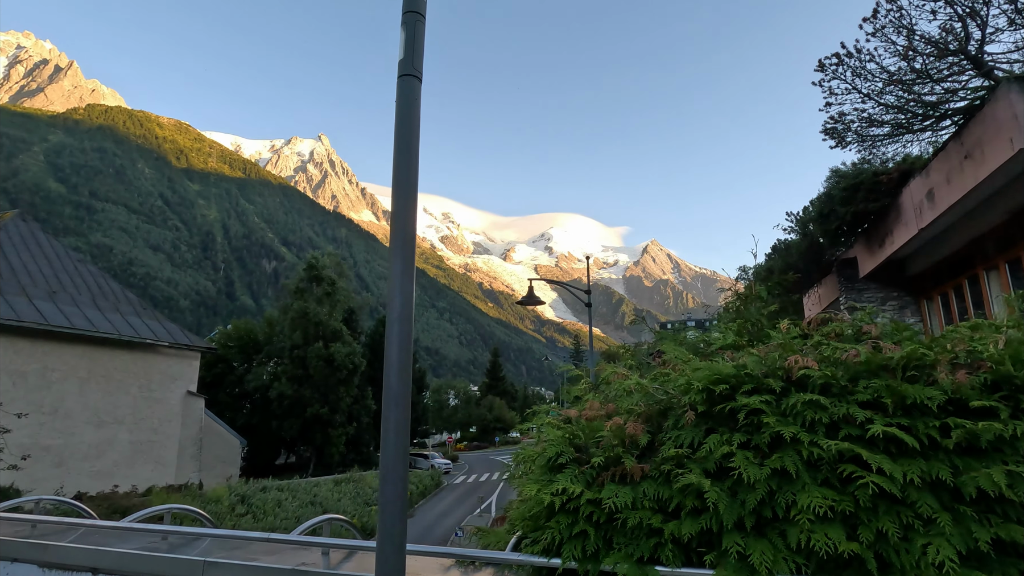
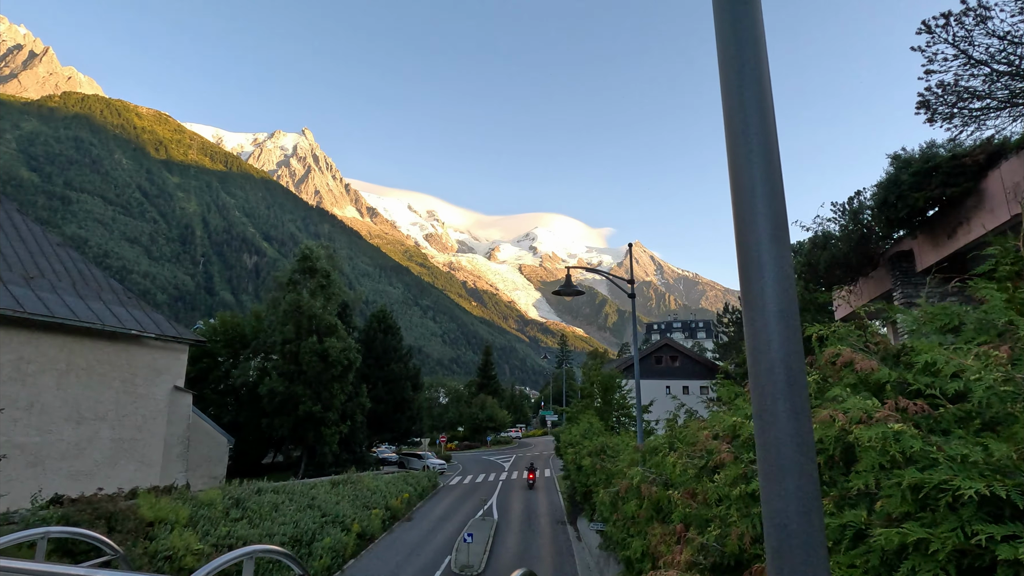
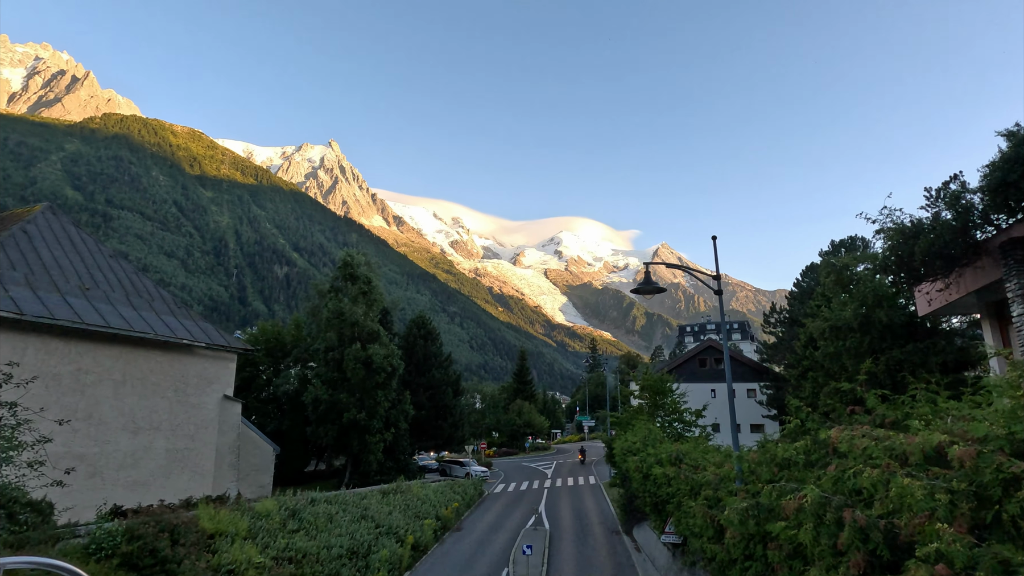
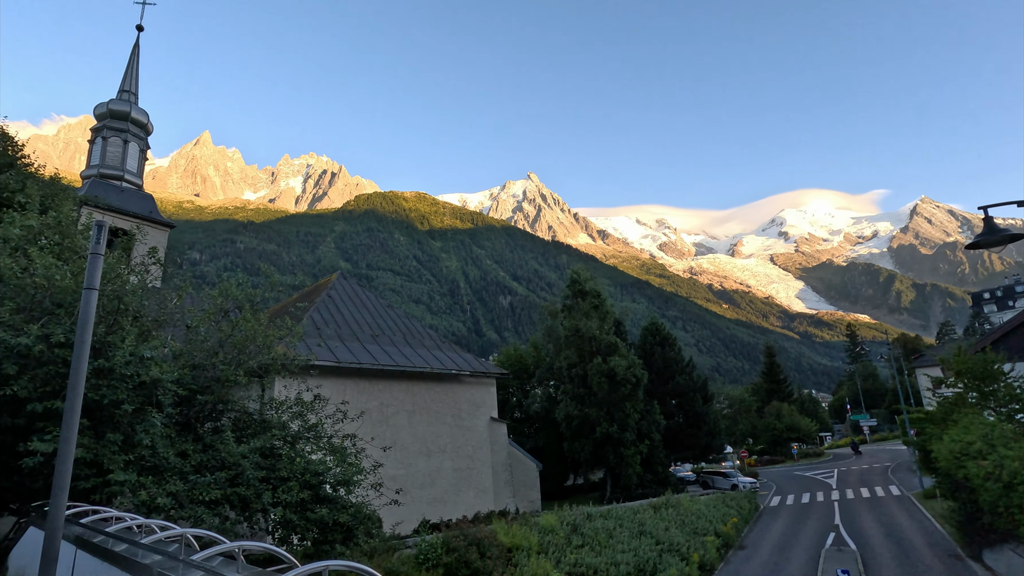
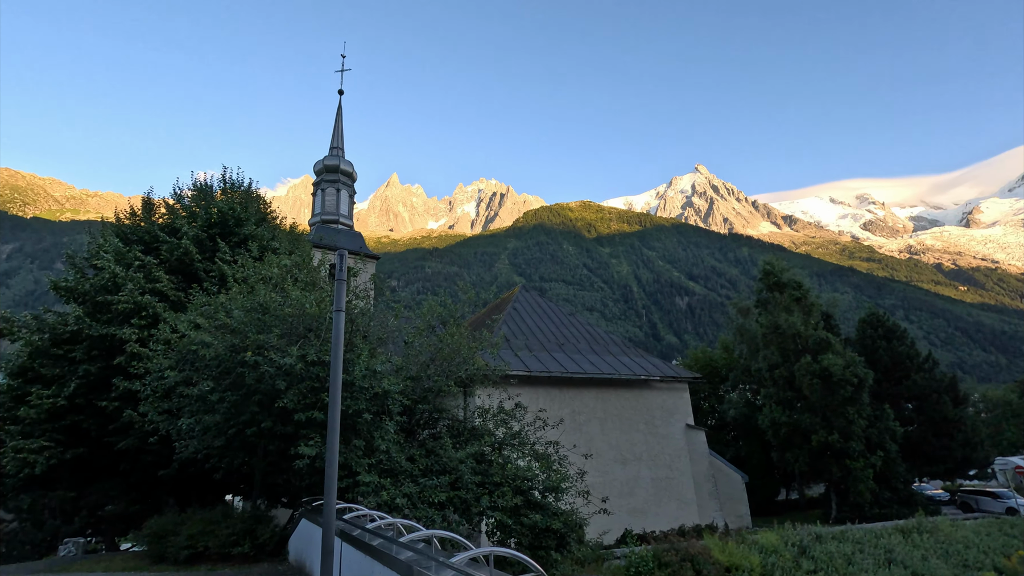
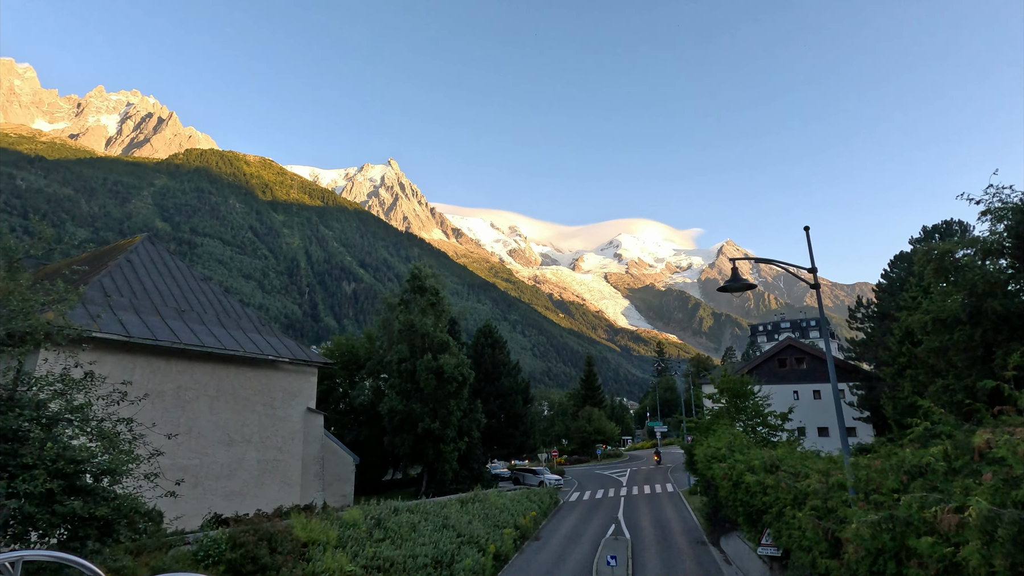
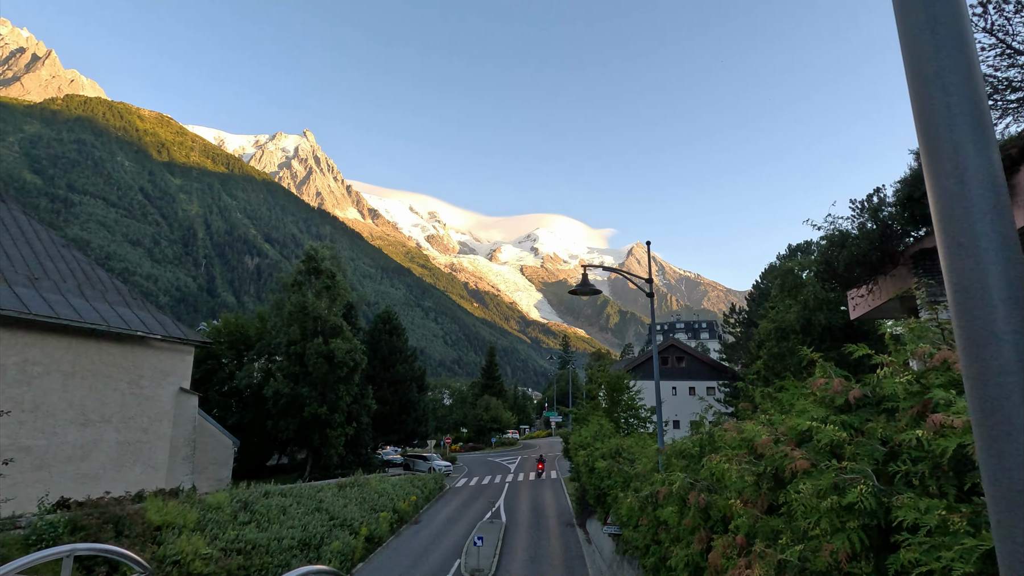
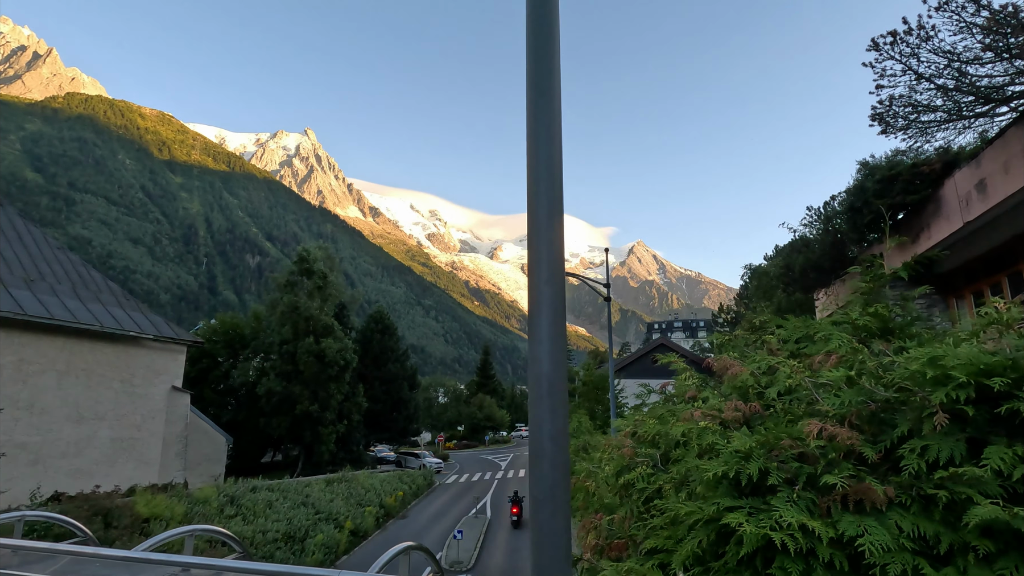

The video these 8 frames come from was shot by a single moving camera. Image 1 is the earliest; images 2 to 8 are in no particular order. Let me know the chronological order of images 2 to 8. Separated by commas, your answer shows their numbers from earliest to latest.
8, 2, 7, 3, 6, 4, 5
